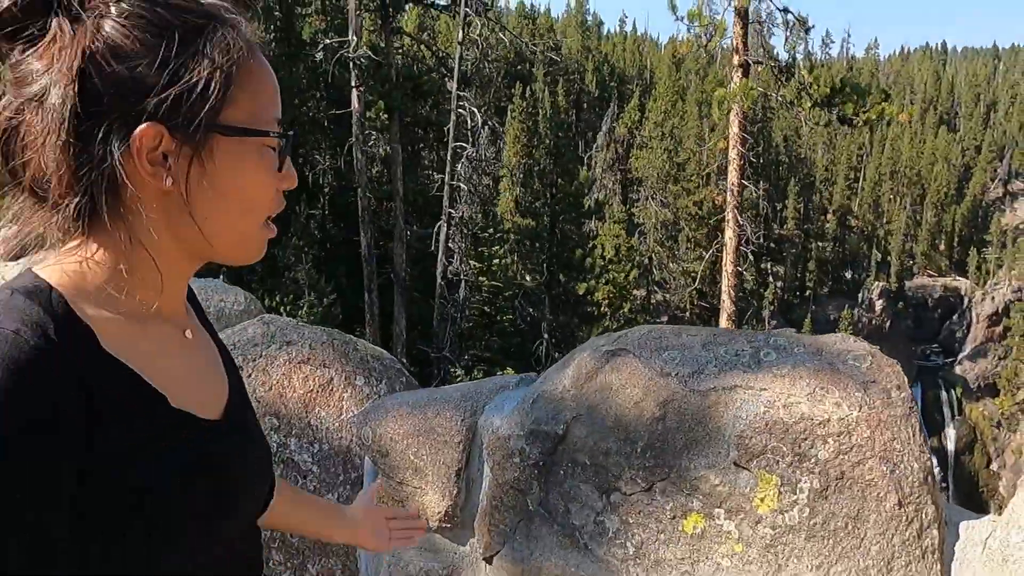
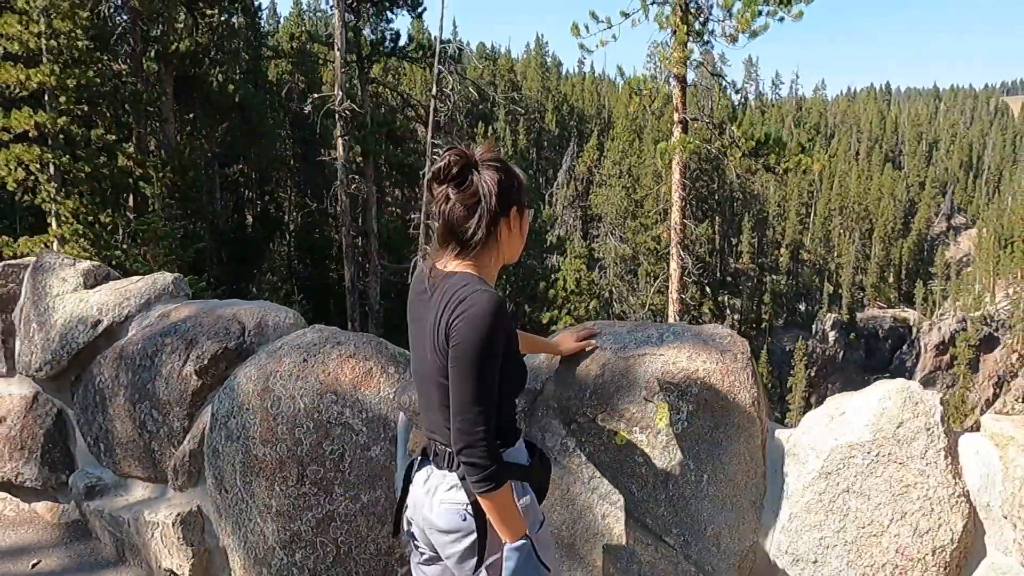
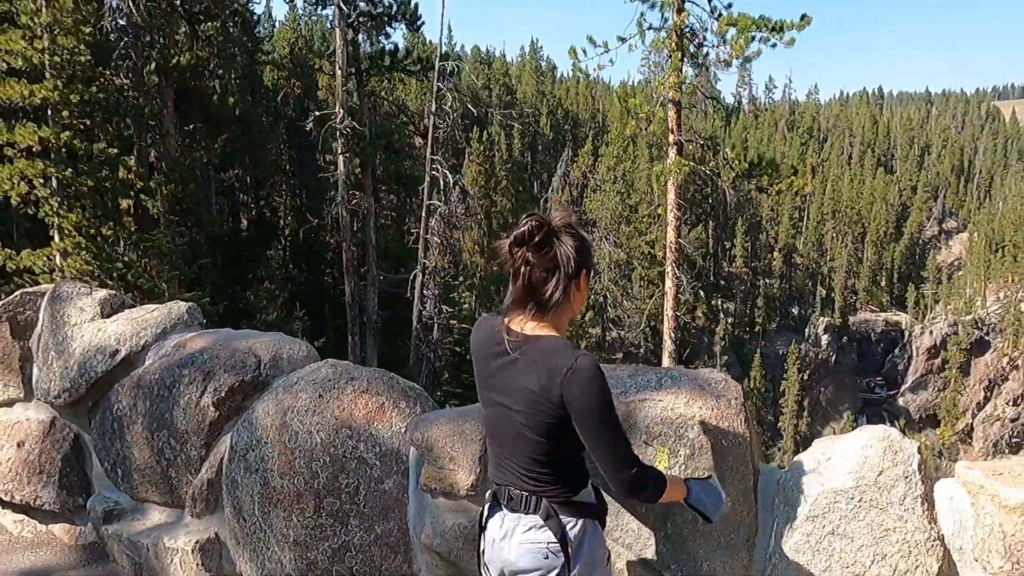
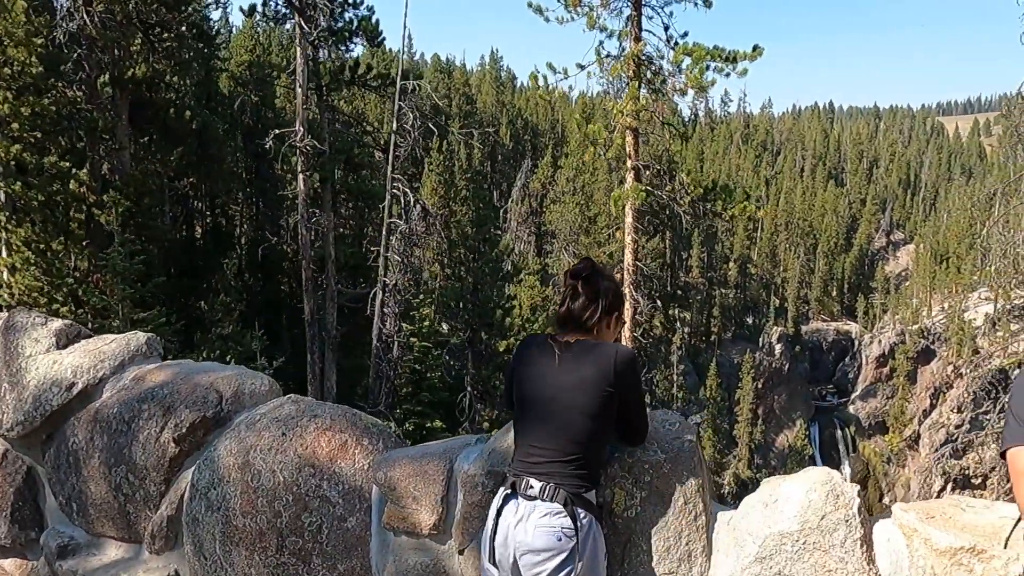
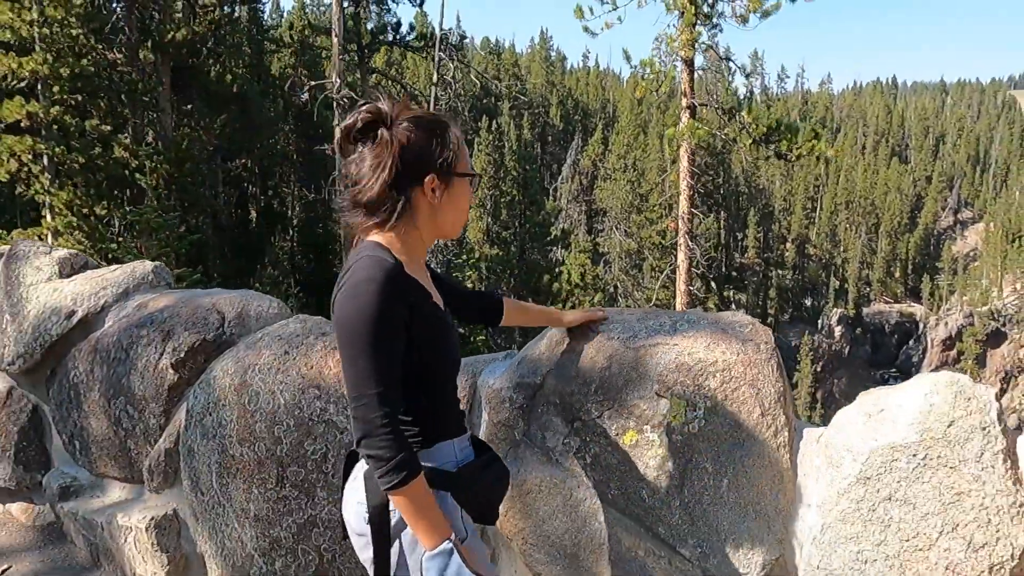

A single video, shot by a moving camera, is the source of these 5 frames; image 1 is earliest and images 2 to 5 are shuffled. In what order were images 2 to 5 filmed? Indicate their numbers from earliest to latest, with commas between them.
5, 2, 3, 4
